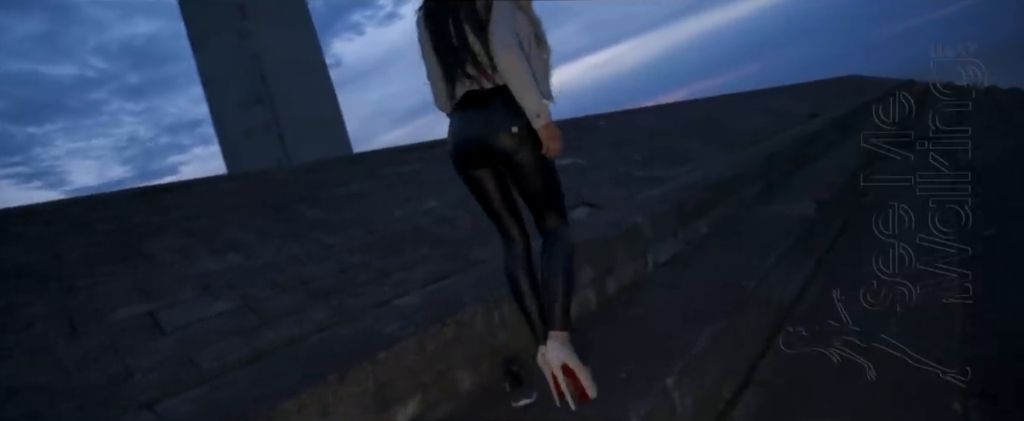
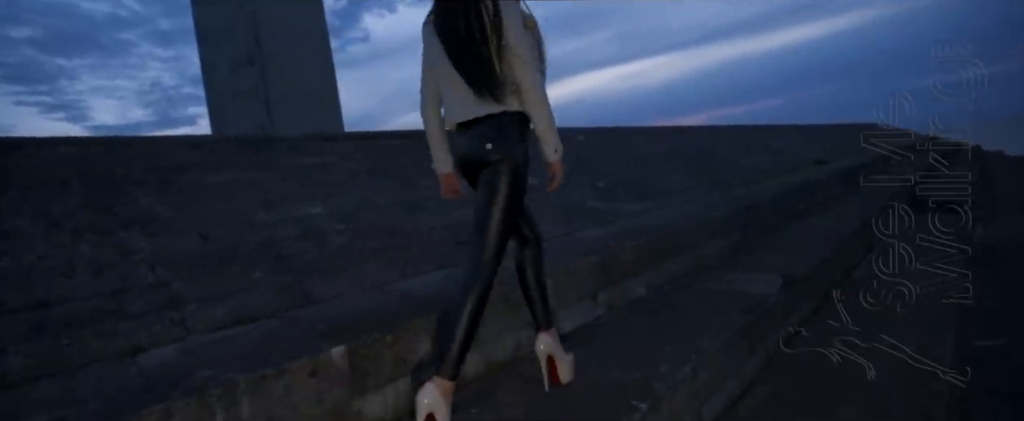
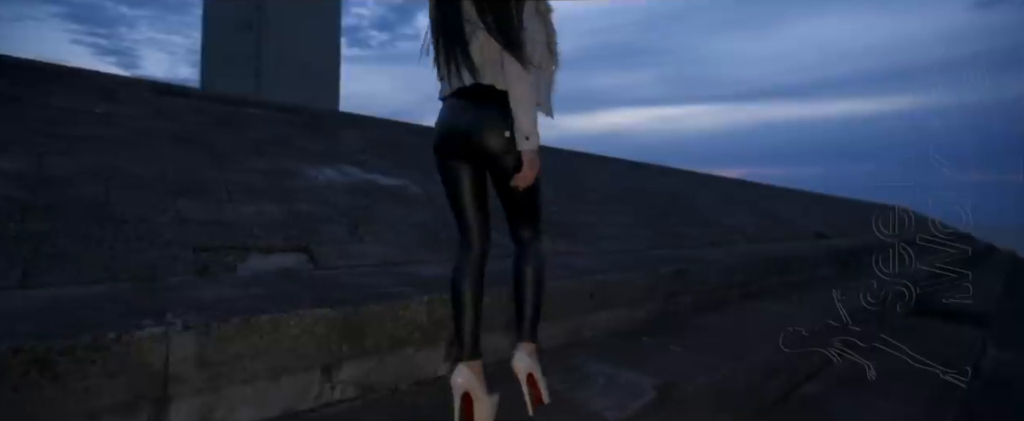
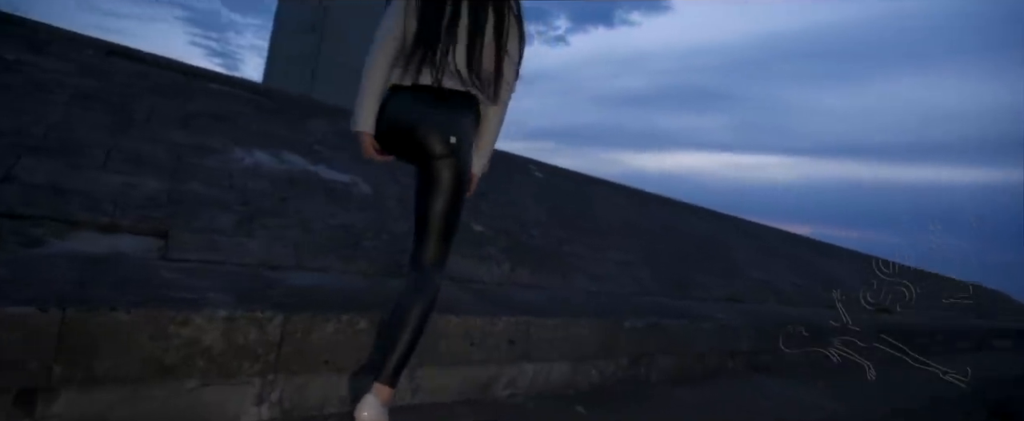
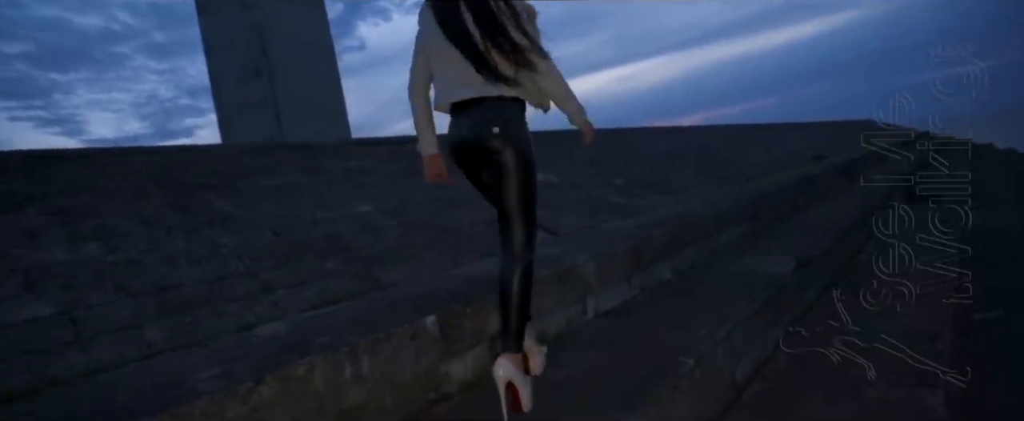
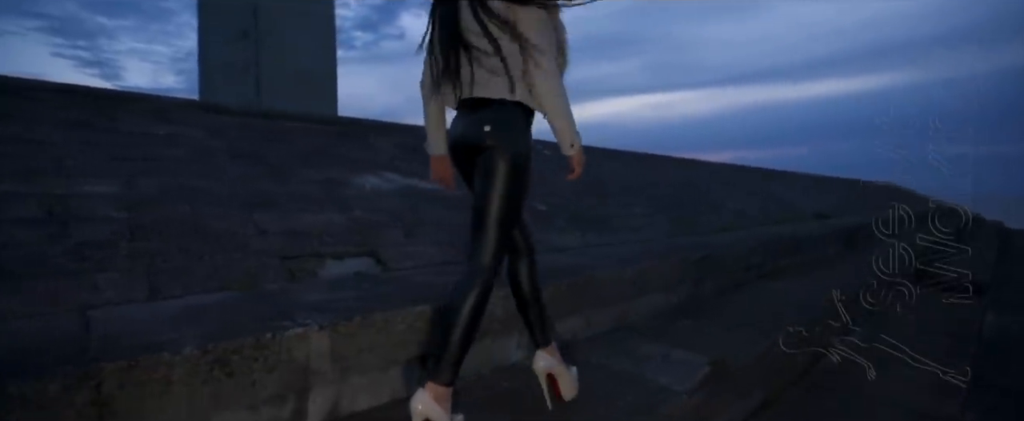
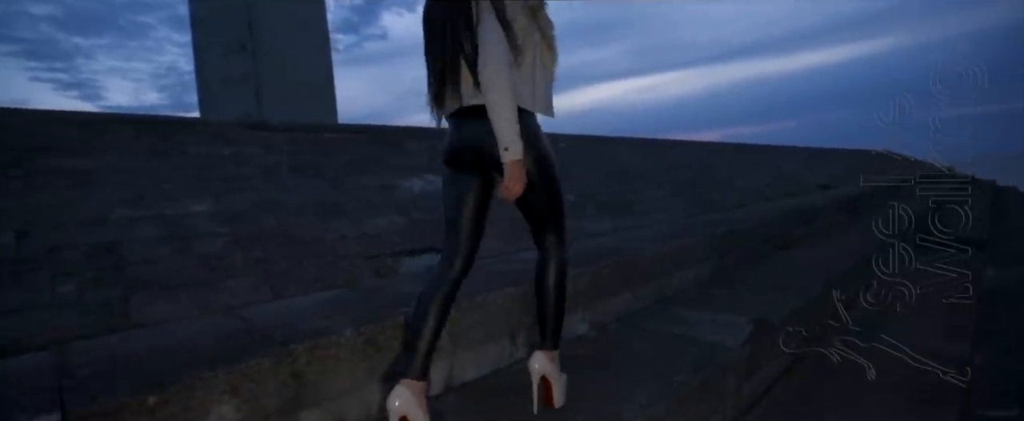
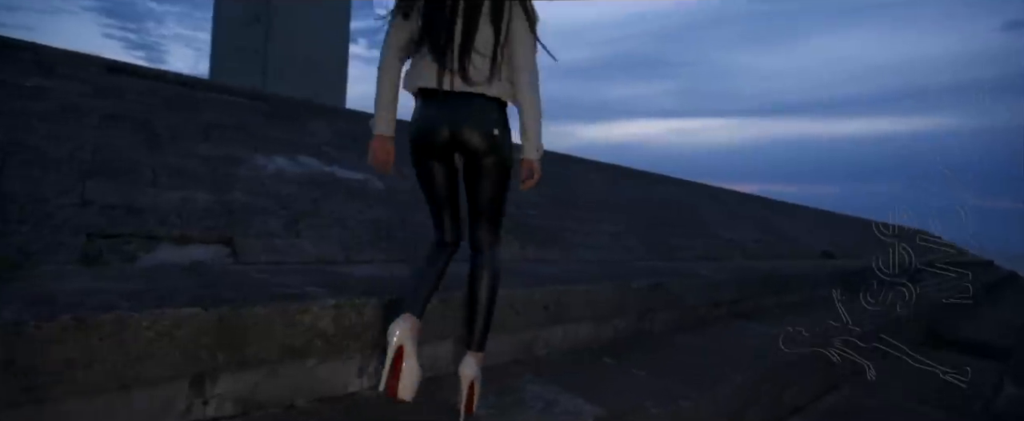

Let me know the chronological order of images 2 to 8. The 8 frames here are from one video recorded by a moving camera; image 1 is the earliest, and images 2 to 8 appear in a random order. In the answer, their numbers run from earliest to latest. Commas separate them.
5, 2, 7, 6, 3, 8, 4
